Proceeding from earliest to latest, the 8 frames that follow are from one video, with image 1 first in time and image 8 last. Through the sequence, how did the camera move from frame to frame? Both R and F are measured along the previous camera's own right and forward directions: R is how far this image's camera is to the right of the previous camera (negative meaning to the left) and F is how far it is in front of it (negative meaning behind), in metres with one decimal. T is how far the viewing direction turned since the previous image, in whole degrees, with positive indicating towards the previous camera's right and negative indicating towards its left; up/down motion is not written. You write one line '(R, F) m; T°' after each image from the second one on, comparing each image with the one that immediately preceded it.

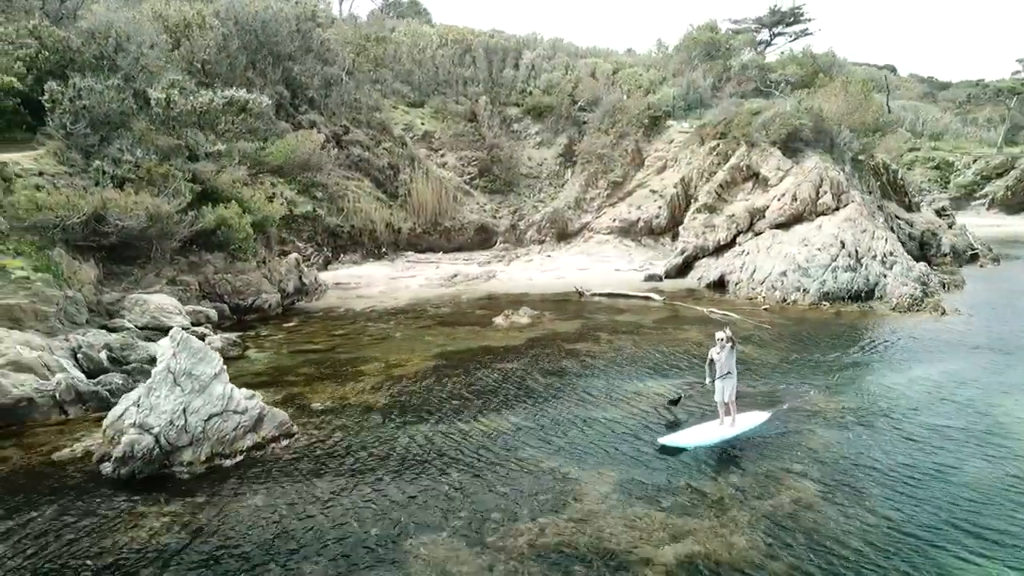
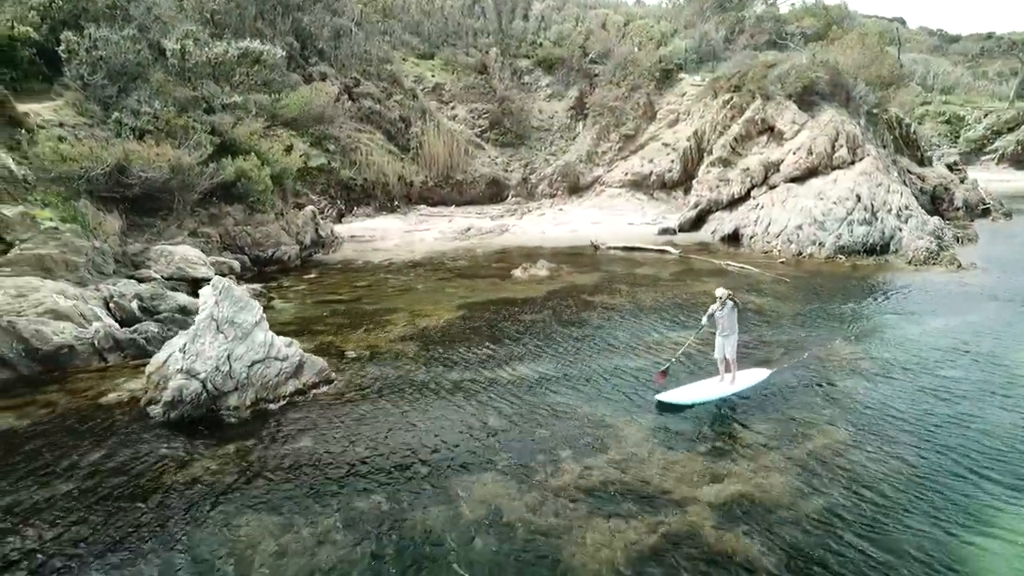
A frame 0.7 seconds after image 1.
(-0.6, -0.2) m; 0°
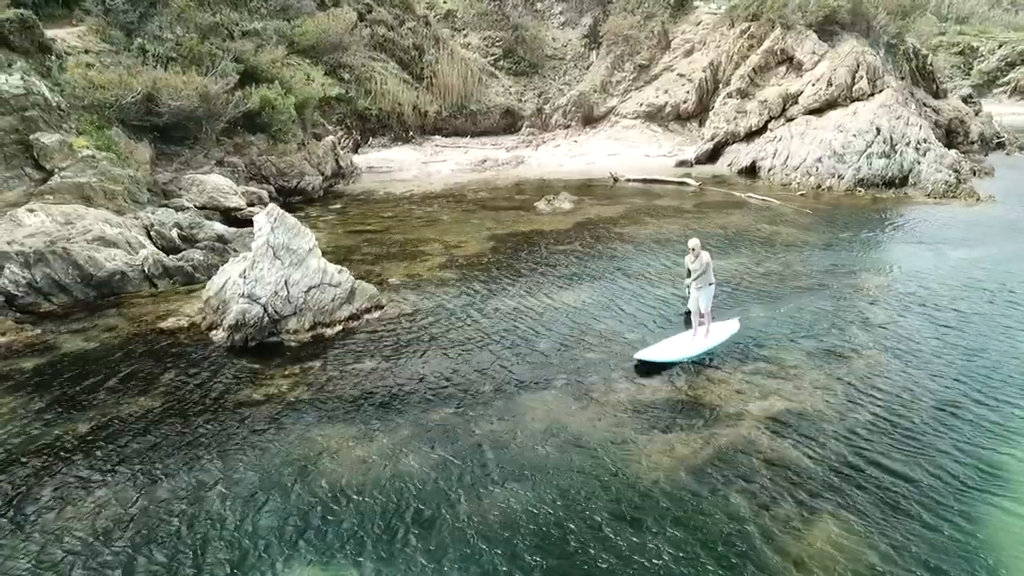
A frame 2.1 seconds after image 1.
(-0.8, -0.4) m; 0°
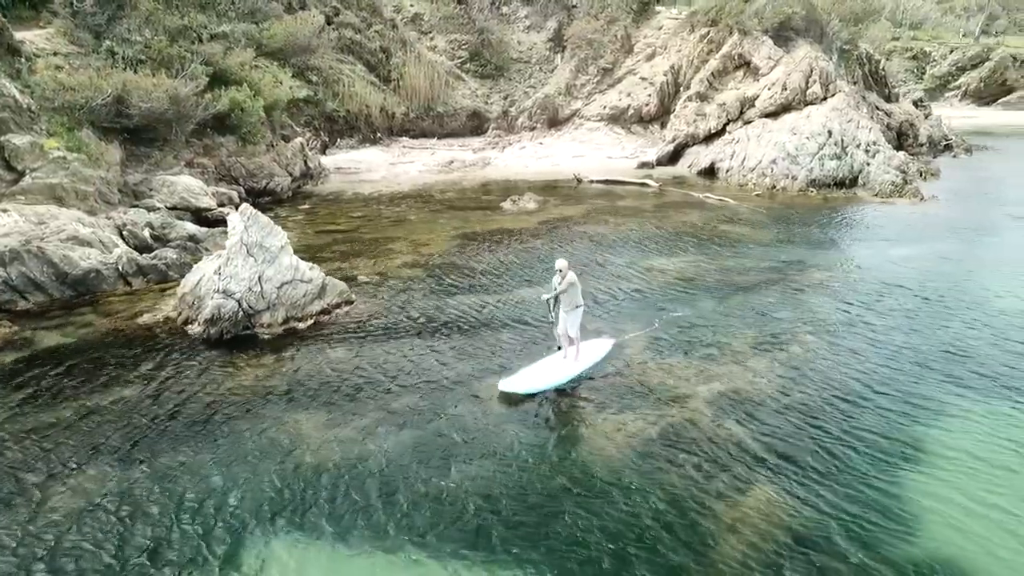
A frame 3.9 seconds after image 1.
(+0.1, -0.7) m; +2°
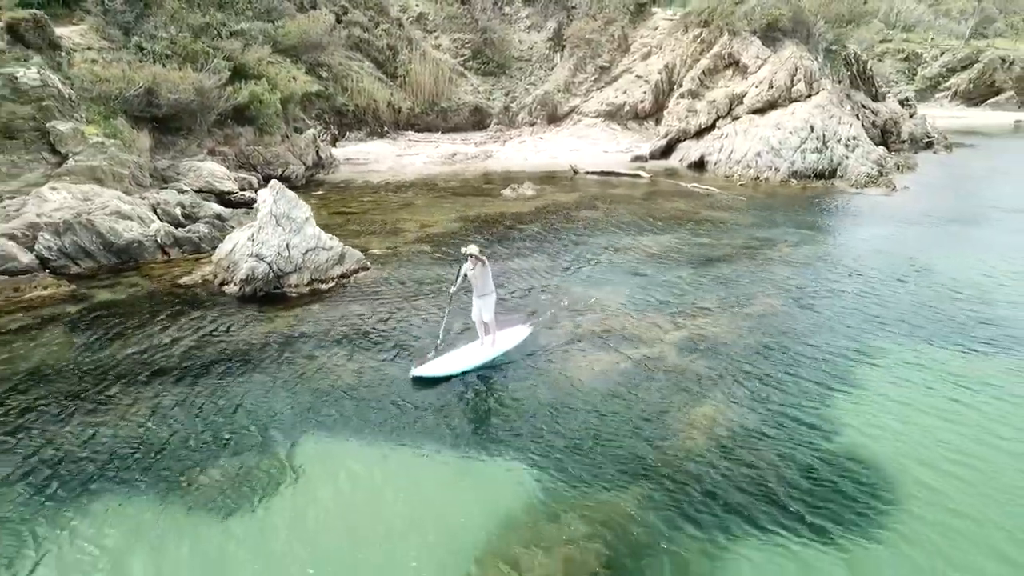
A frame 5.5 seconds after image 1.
(+0.1, -1.8) m; 0°
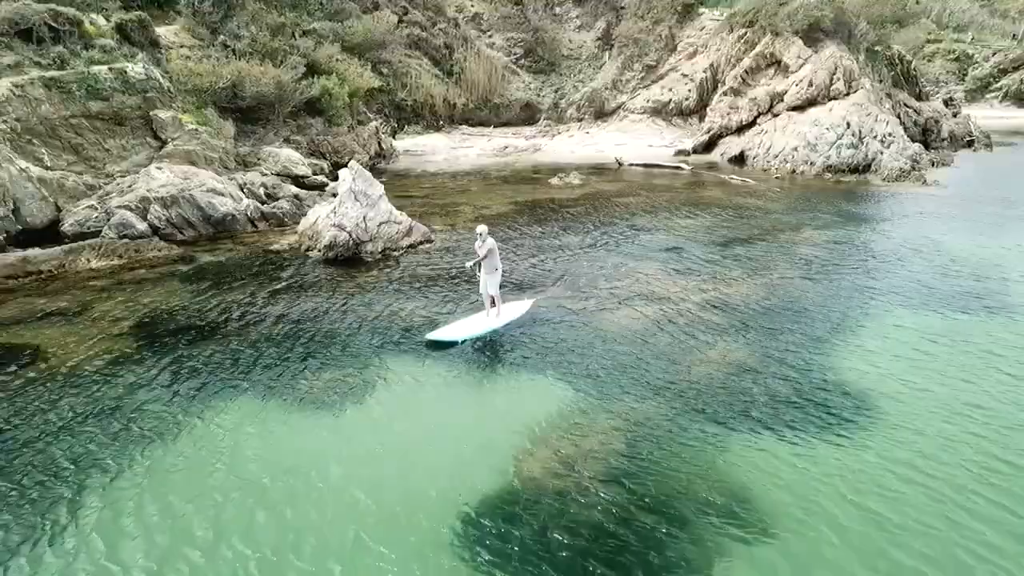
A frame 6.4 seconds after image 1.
(0.0, -2.1) m; -3°
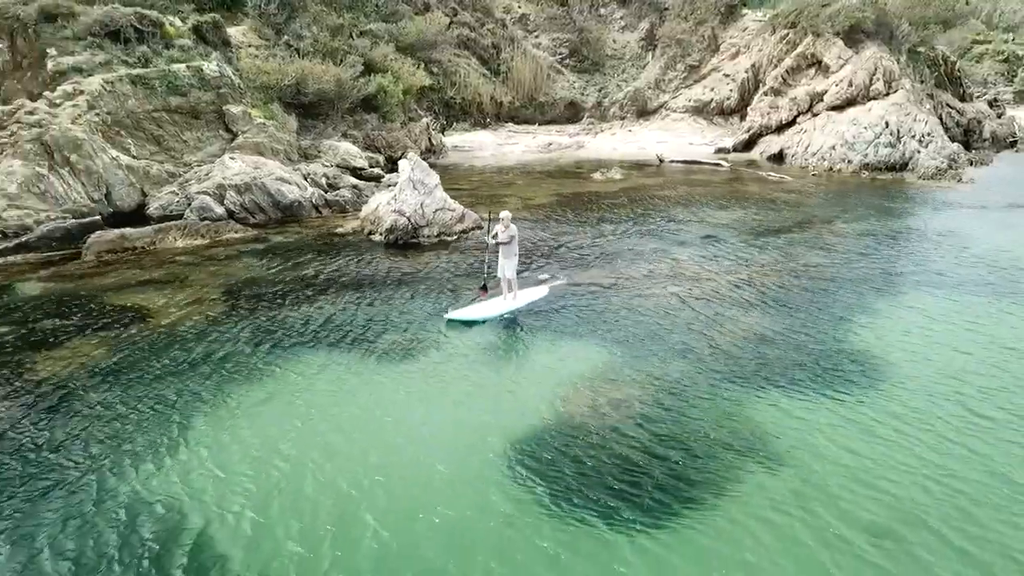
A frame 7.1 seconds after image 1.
(-0.1, -1.4) m; -3°
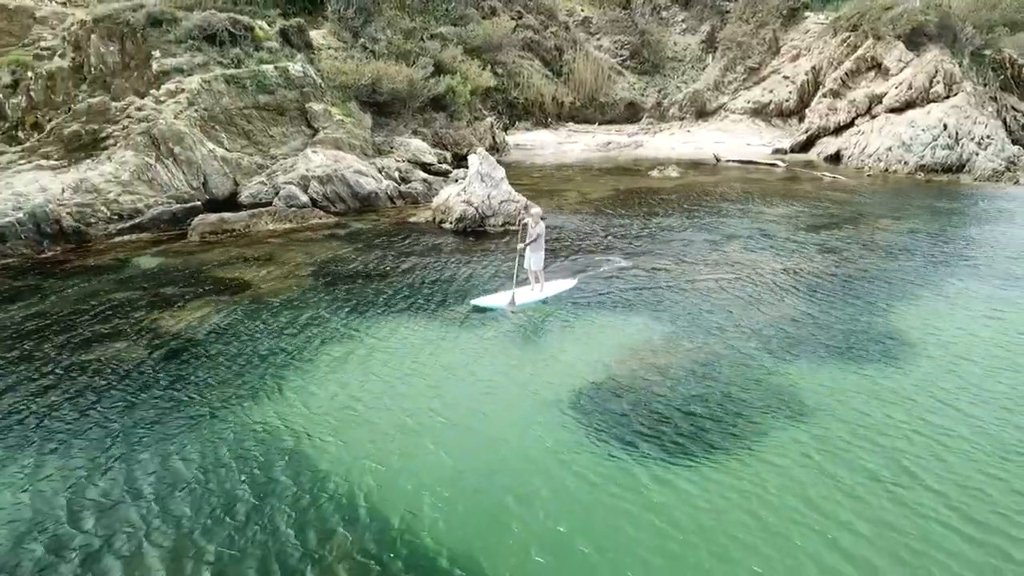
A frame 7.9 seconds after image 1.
(-0.1, -1.5) m; -4°
